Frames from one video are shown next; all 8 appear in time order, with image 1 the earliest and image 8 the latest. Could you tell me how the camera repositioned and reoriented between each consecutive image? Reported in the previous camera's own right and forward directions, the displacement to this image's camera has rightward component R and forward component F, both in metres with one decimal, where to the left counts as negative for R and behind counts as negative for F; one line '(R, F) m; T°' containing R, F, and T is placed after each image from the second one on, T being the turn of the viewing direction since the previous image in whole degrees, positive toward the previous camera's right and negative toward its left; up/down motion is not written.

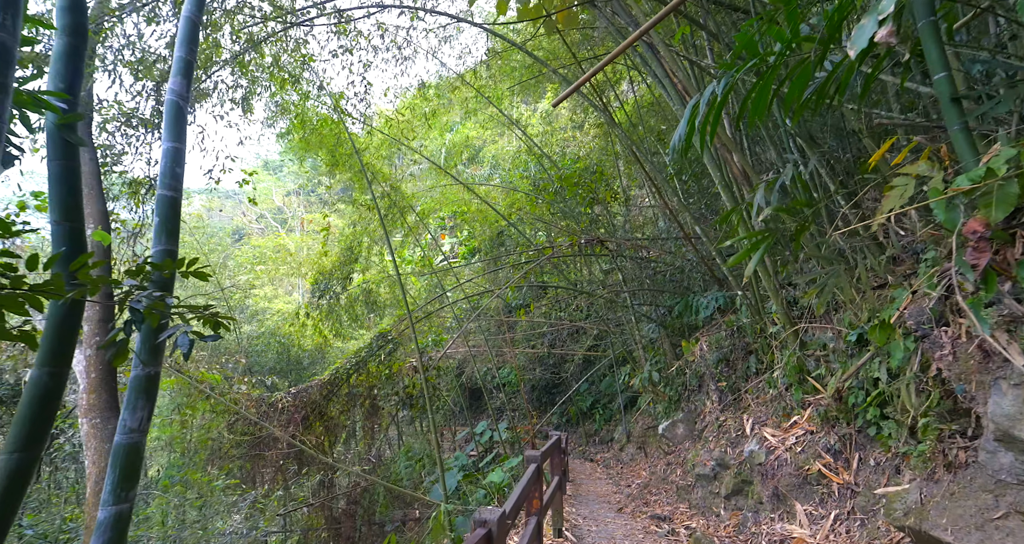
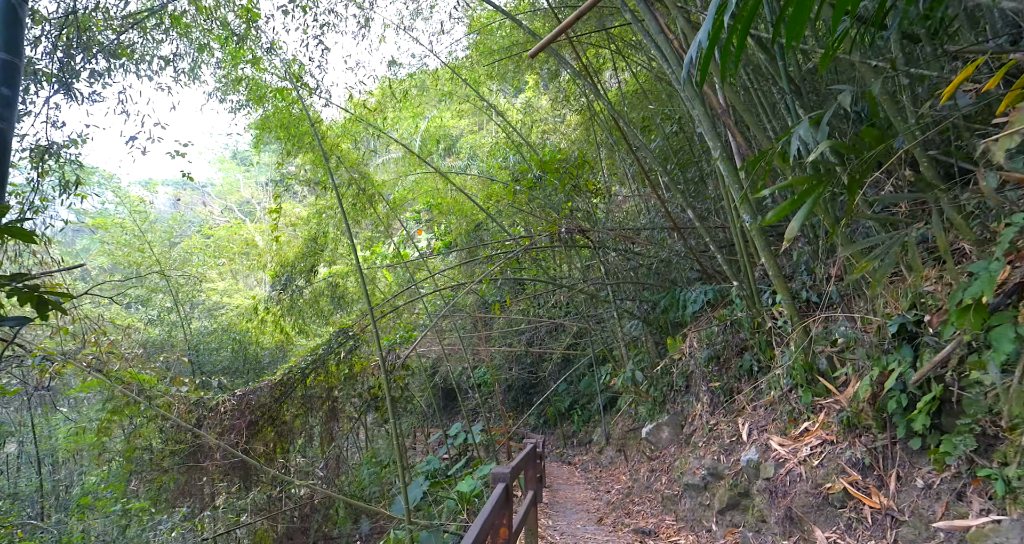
(0.0, +0.3) m; +2°
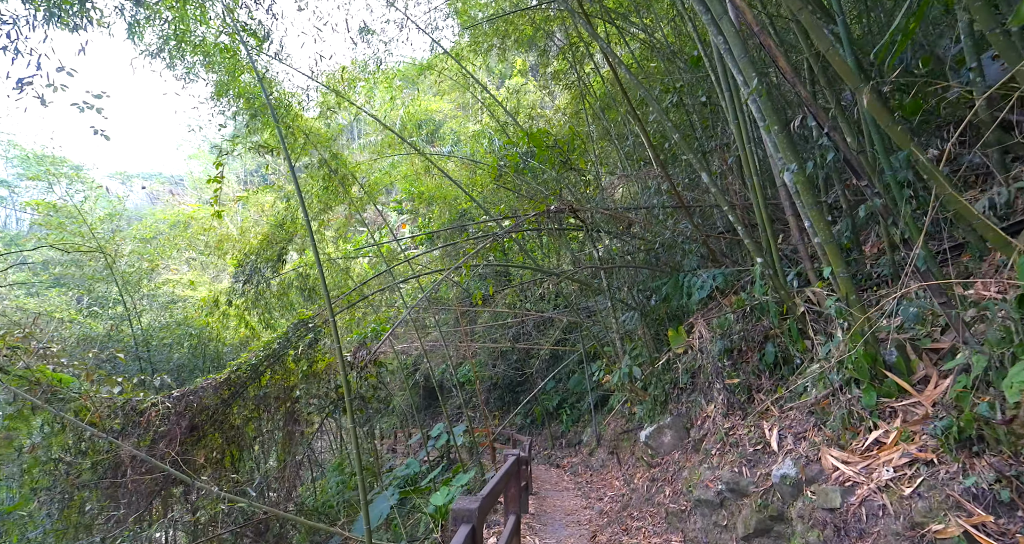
(0.0, +0.5) m; +1°
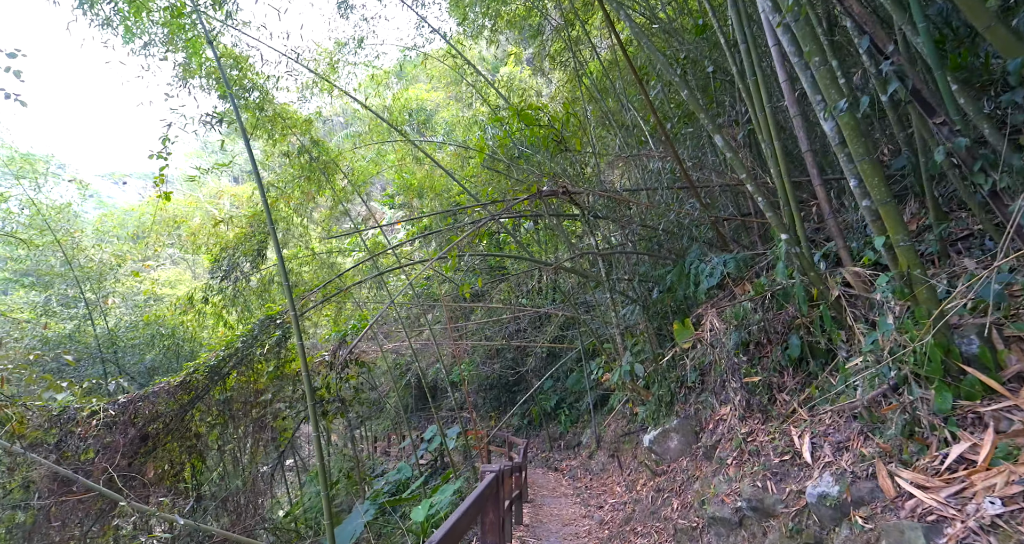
(+0.1, +0.3) m; 0°
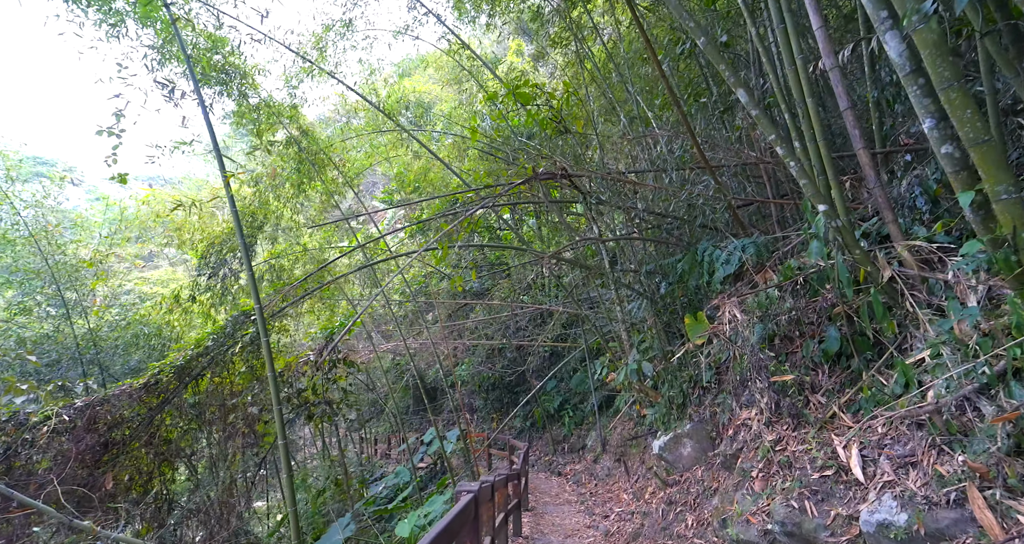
(+0.1, +0.3) m; -1°
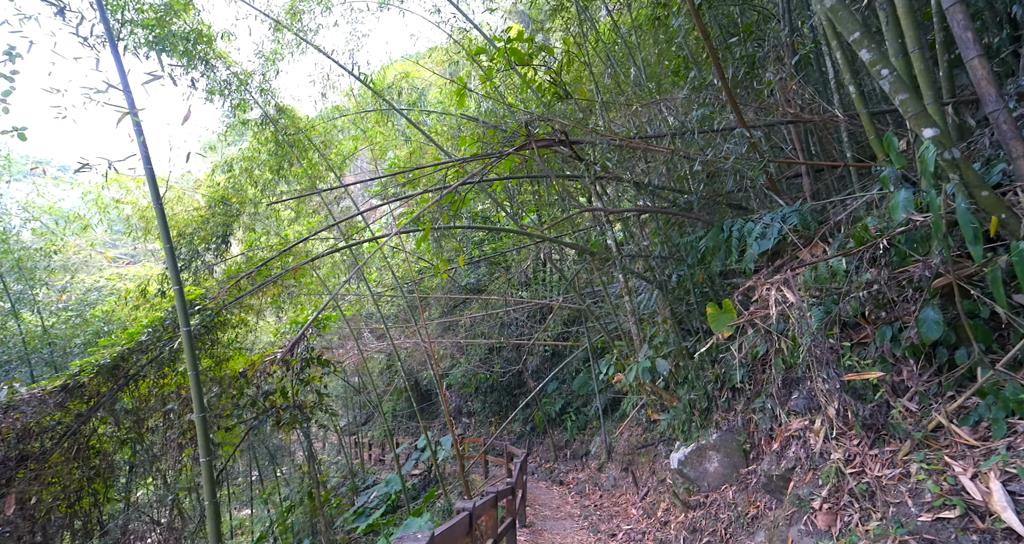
(+0.1, +0.5) m; 0°
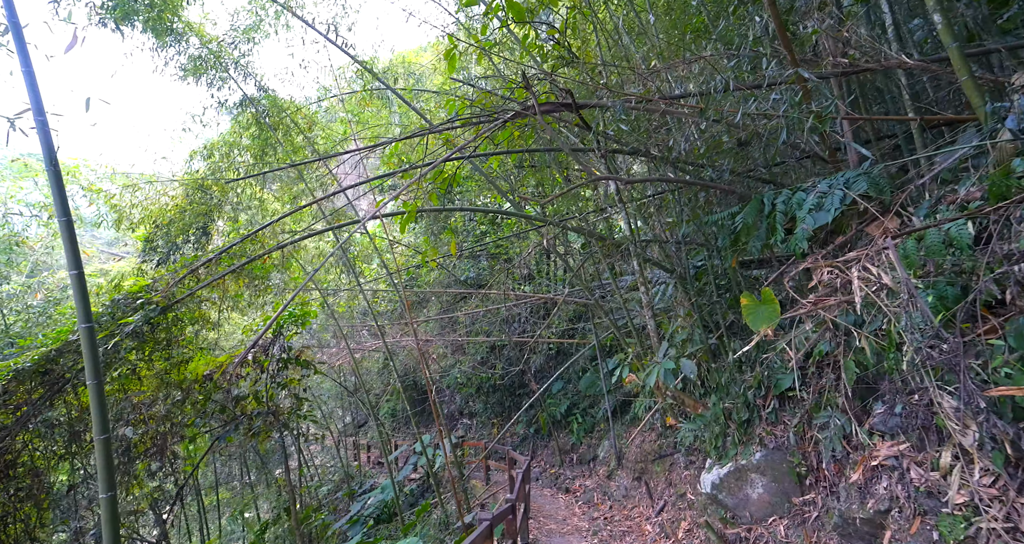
(0.0, +0.4) m; 0°
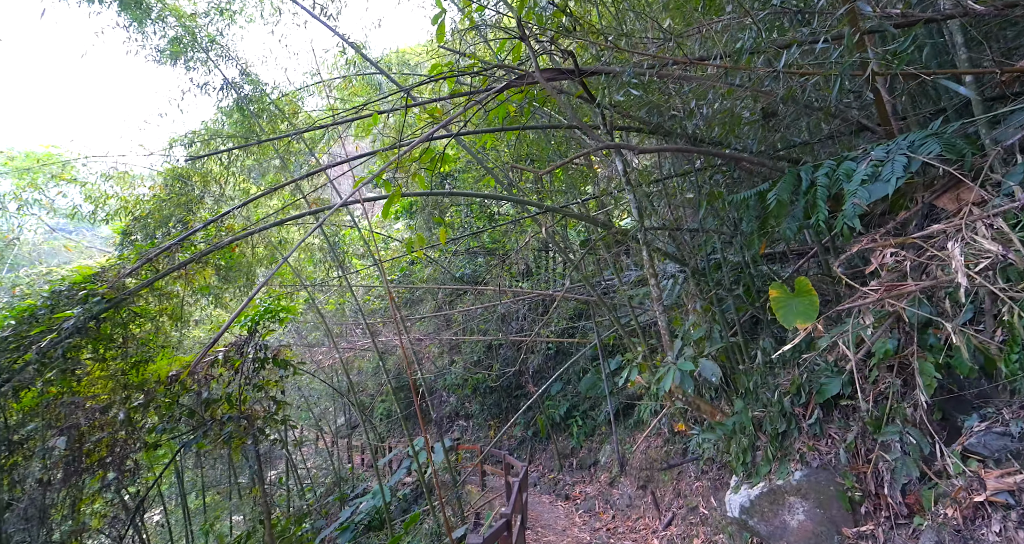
(0.0, +0.3) m; 0°
